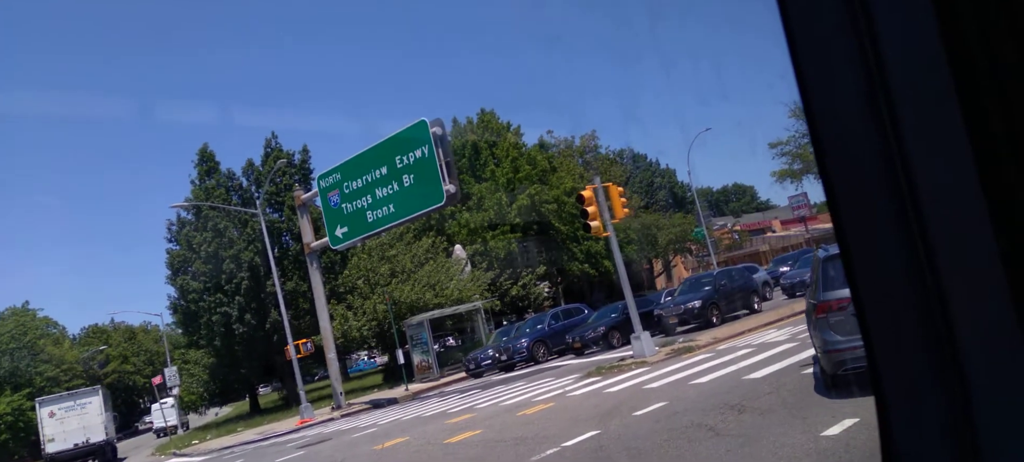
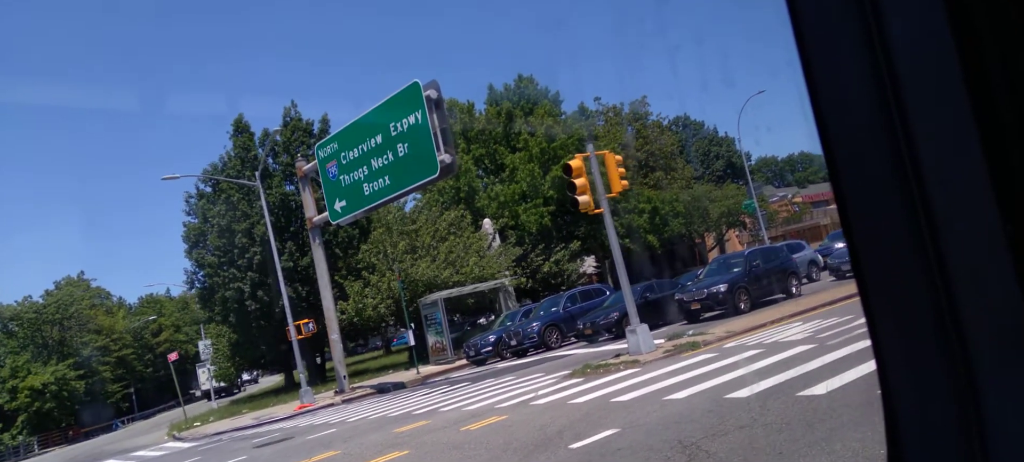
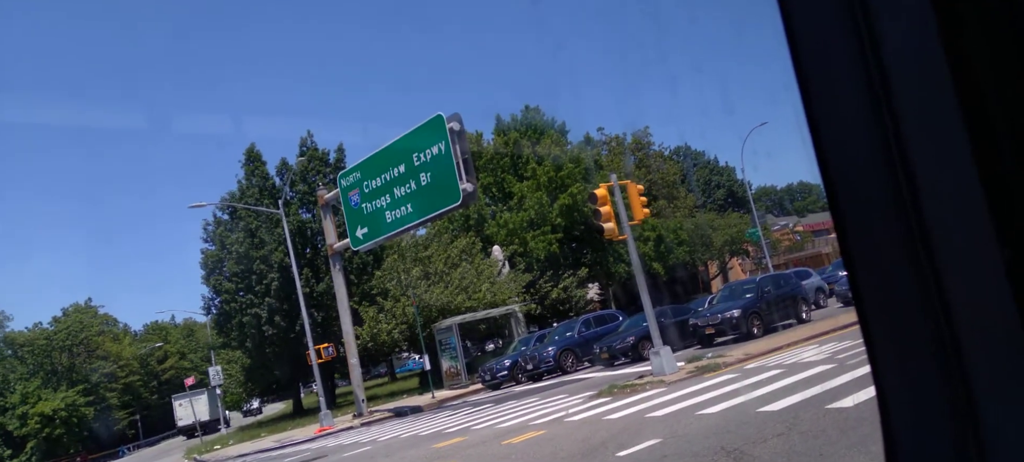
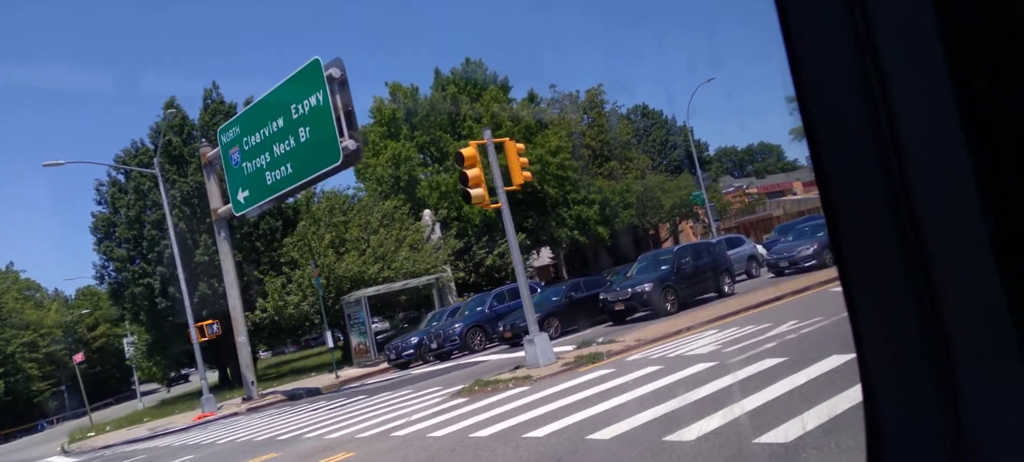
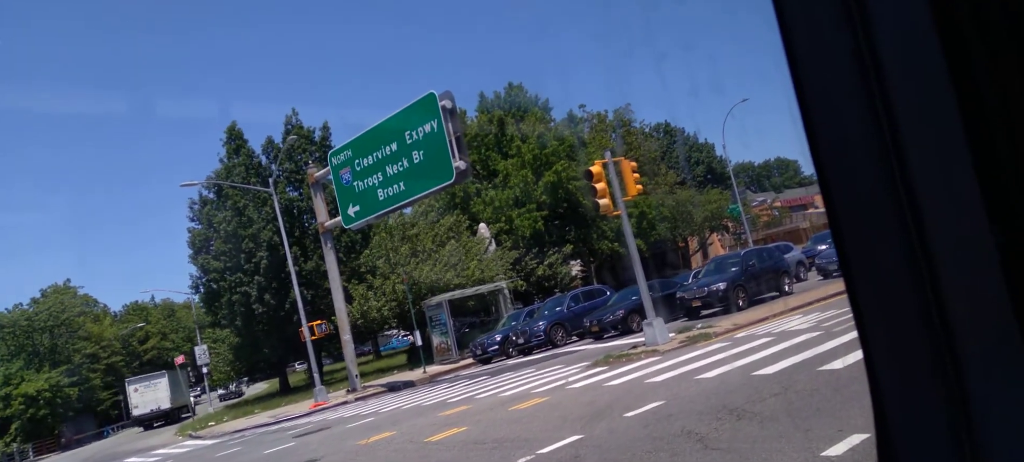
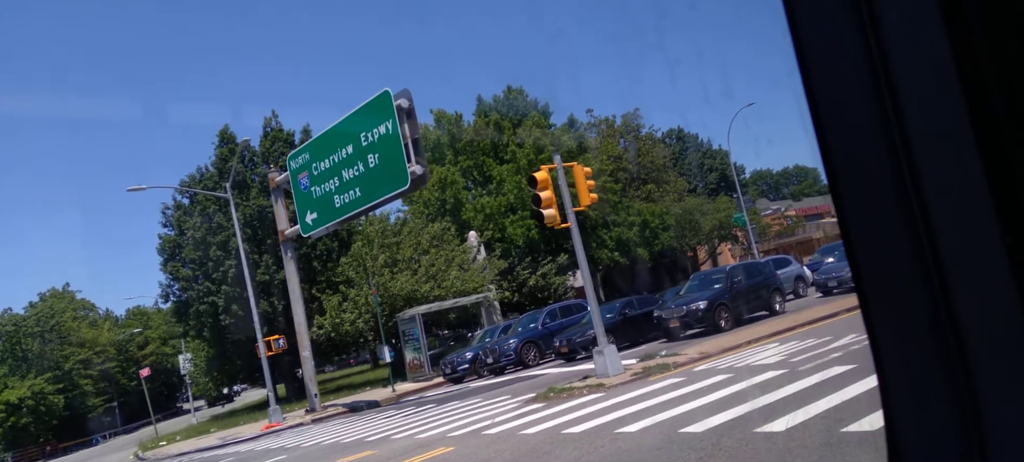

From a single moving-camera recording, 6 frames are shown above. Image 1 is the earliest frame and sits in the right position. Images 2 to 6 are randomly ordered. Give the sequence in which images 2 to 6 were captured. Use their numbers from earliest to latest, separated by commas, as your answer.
5, 3, 2, 6, 4
